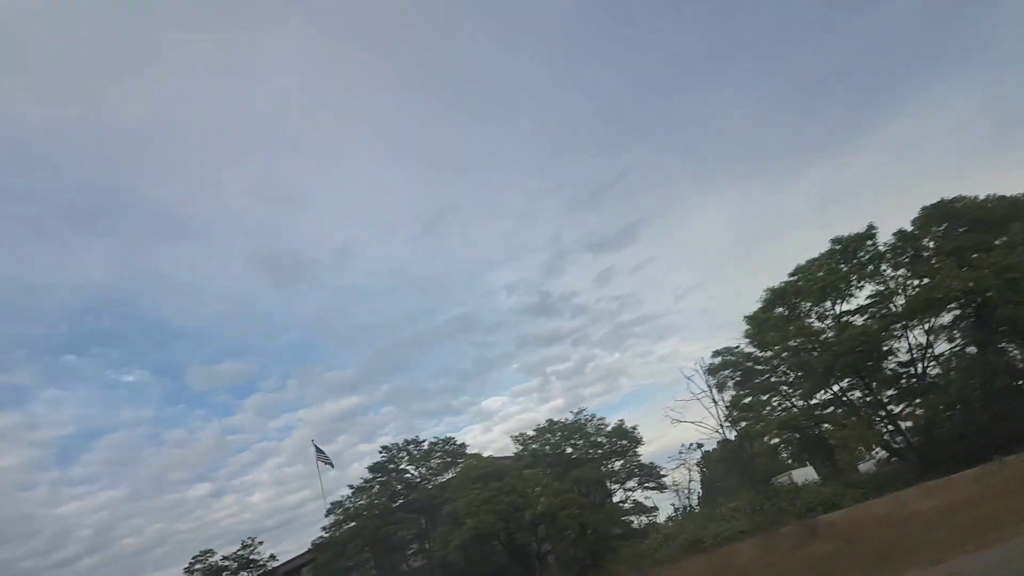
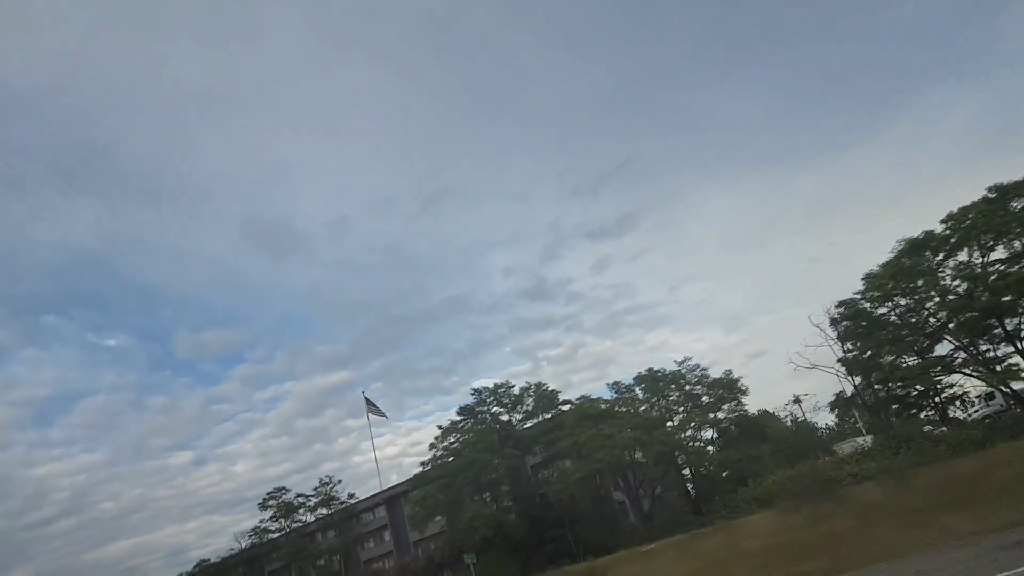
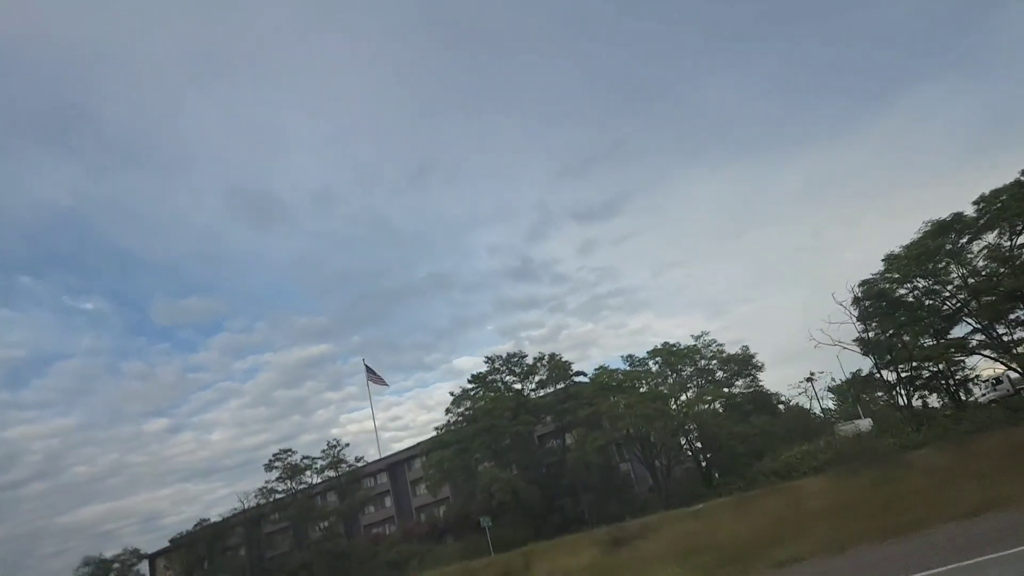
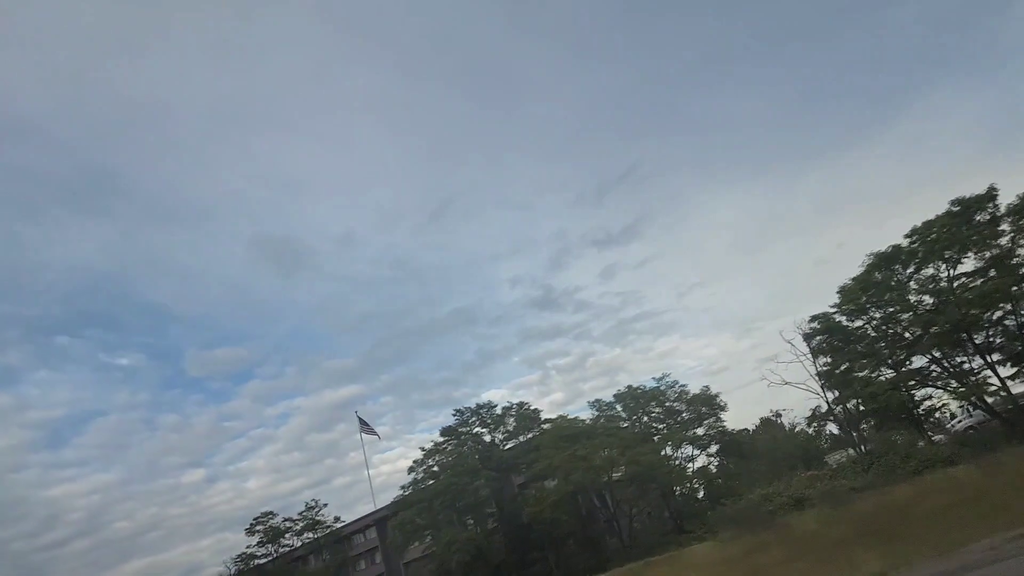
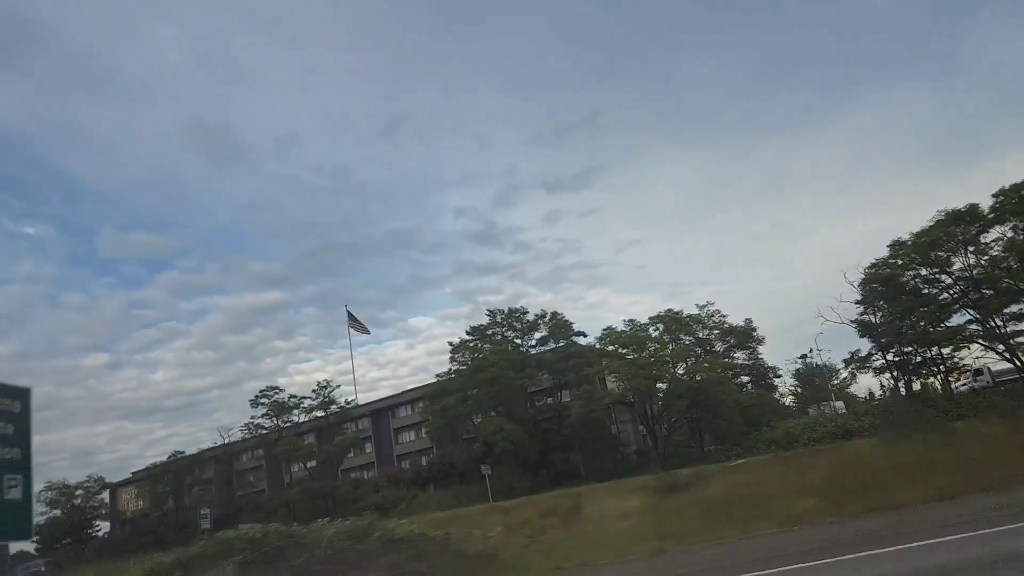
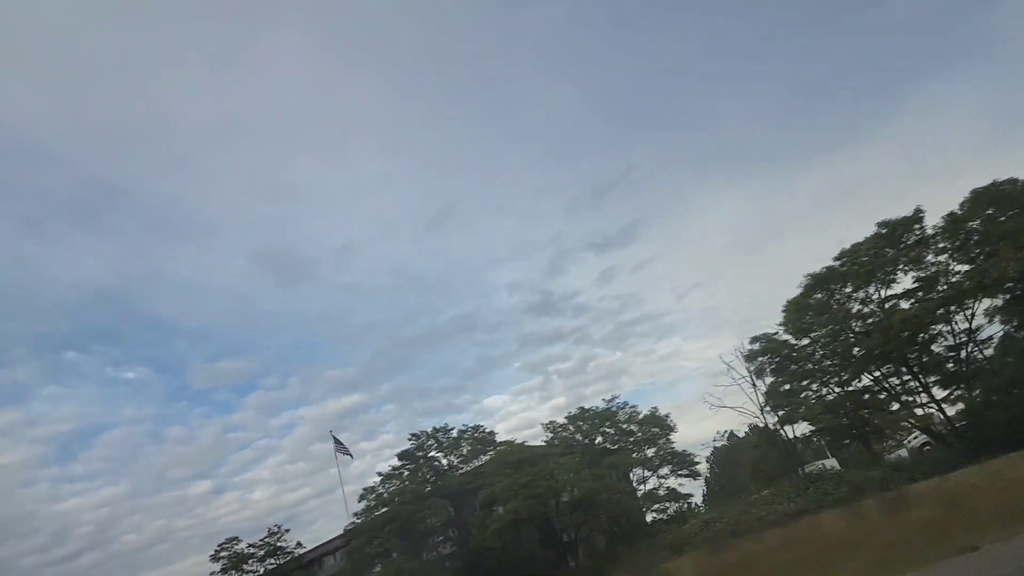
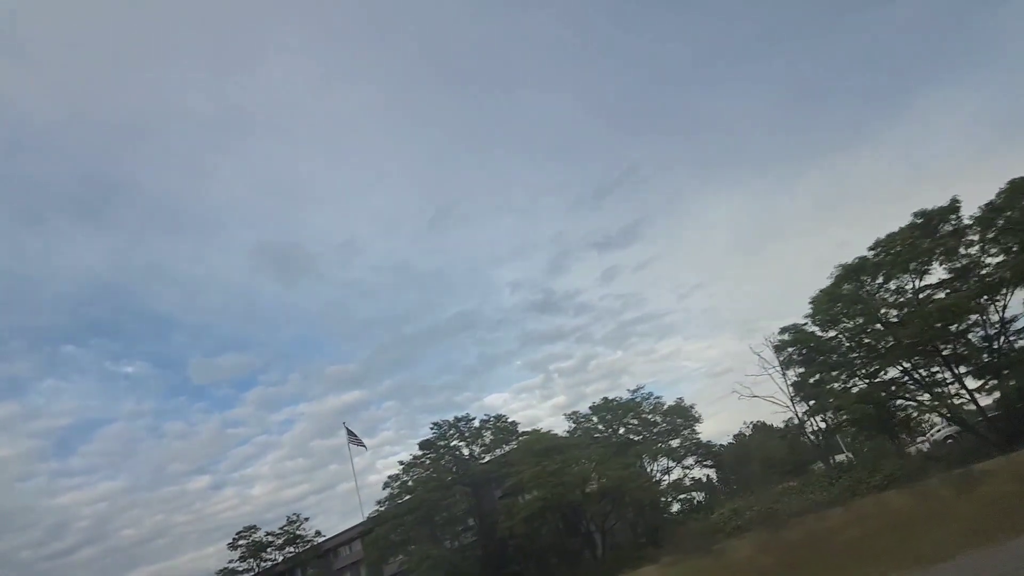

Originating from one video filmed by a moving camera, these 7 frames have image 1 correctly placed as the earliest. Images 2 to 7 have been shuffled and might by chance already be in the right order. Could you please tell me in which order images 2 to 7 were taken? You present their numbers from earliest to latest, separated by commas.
6, 7, 4, 2, 3, 5
